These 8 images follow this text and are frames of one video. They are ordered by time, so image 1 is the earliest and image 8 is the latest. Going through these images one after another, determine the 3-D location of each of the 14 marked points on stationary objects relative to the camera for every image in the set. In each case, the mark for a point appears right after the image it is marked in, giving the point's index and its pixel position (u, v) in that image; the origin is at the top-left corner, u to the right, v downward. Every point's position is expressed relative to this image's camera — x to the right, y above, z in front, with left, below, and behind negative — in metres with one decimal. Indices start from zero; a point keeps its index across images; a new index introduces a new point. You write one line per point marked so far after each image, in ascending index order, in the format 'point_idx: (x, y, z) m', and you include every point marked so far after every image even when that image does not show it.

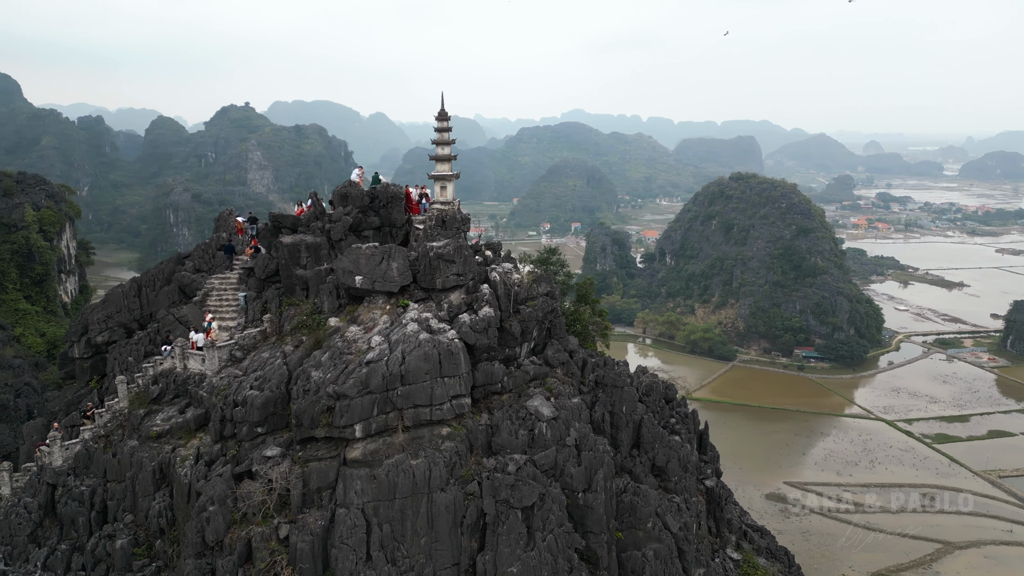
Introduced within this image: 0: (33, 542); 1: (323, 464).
0: (-9.4, -5.0, +14.2) m
1: (-3.3, -3.1, +12.6) m
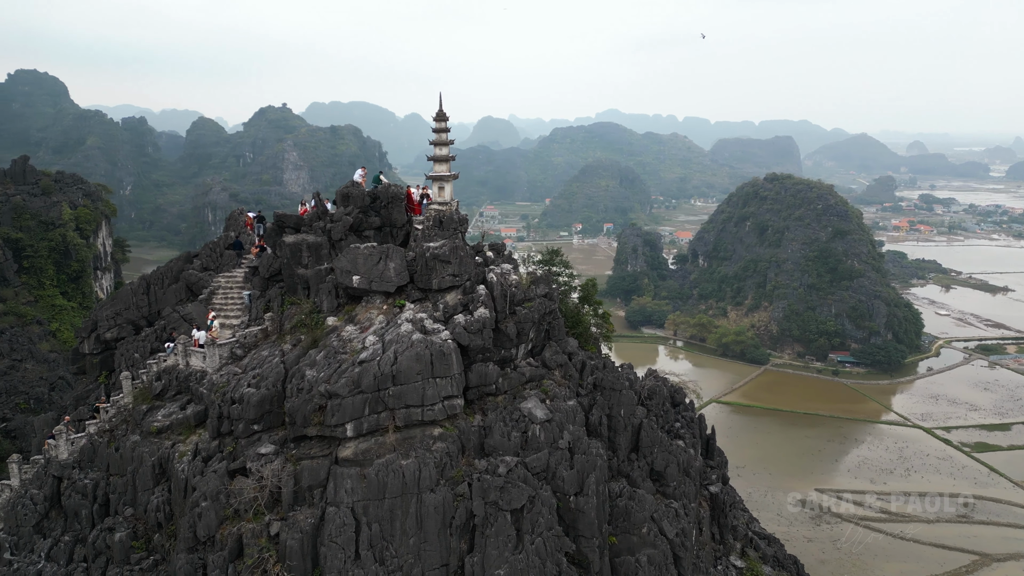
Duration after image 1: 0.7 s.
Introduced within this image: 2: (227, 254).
0: (-9.6, -4.9, +14.5) m
1: (-3.5, -3.1, +12.7) m
2: (-7.2, +0.9, +18.2) m
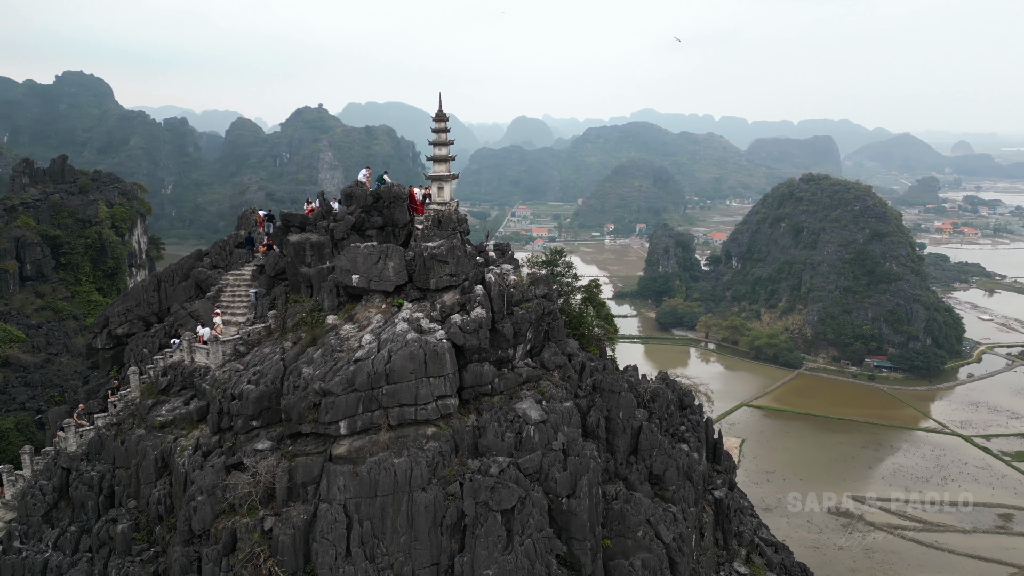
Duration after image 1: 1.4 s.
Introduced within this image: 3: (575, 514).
0: (-9.6, -4.8, +14.9) m
1: (-3.6, -3.1, +12.9) m
2: (-7.1, +0.9, +18.5) m
3: (+1.1, -4.0, +12.9) m
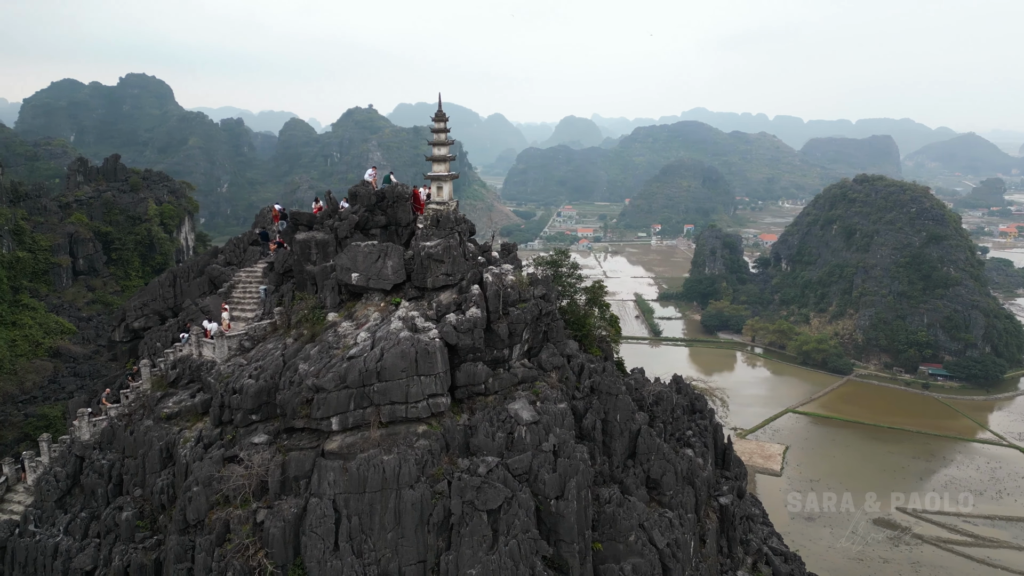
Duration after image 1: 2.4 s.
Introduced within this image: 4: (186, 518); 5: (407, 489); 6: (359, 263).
0: (-9.7, -4.7, +15.5) m
1: (-3.8, -3.0, +13.1) m
2: (-6.9, +1.0, +18.9) m
3: (+0.9, -4.1, +12.9) m
4: (-6.0, -4.2, +13.2) m
5: (-1.8, -3.5, +12.6) m
6: (-3.2, +0.5, +15.0) m
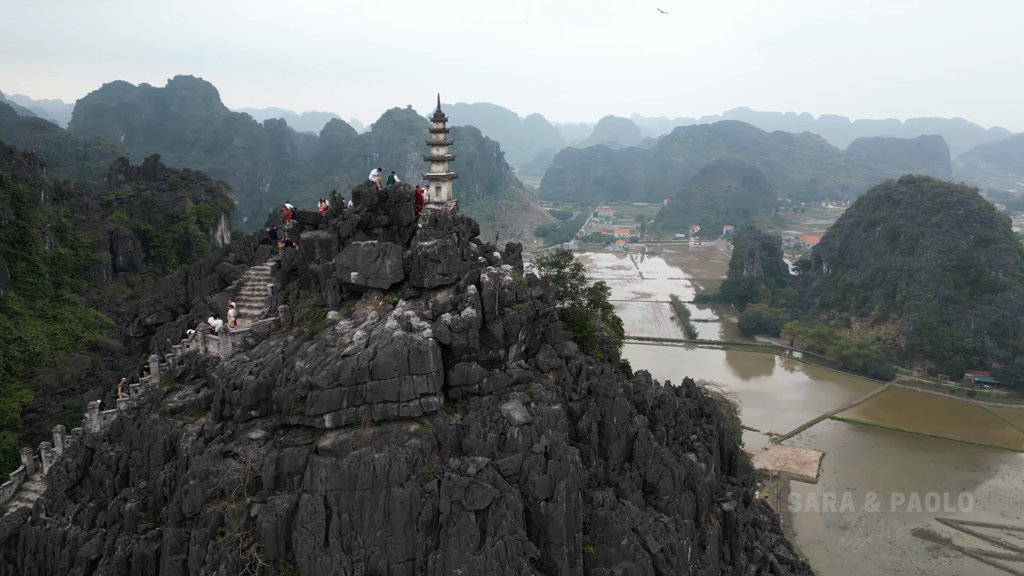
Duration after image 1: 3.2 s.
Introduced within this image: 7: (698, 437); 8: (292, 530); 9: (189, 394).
0: (-9.8, -4.6, +16.0) m
1: (-4.0, -3.0, +13.3) m
2: (-6.7, +1.1, +19.2) m
3: (+0.7, -4.1, +12.8) m
4: (-6.2, -4.2, +13.5) m
5: (-2.0, -3.5, +12.7) m
6: (-3.2, +0.5, +15.1) m
7: (+4.4, -3.6, +17.4) m
8: (-3.9, -4.2, +12.7) m
9: (-7.0, -2.3, +15.7) m
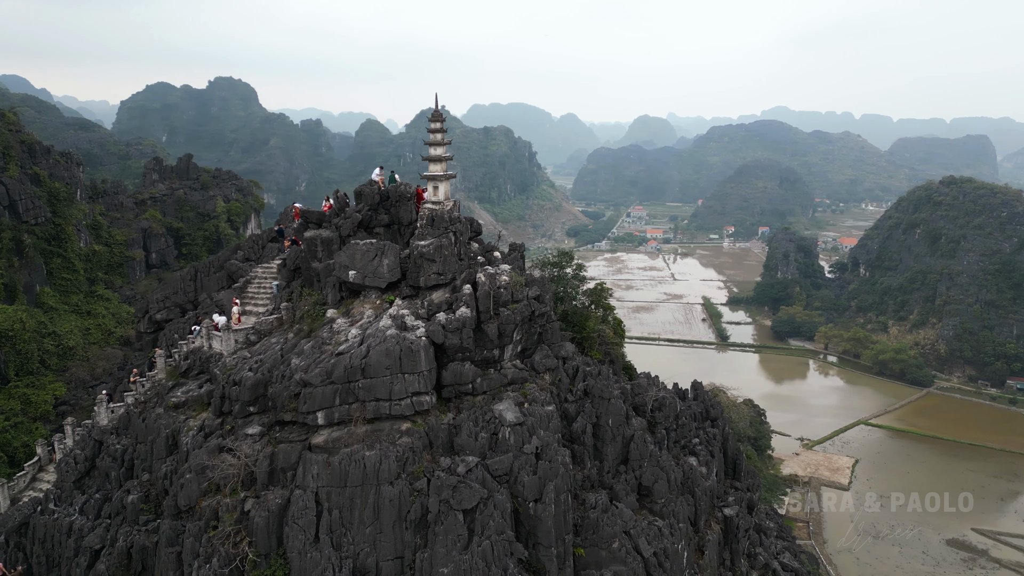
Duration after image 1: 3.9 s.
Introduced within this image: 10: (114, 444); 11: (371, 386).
0: (-9.8, -4.5, +16.4) m
1: (-4.2, -2.9, +13.4) m
2: (-6.6, +1.1, +19.5) m
3: (+0.5, -4.1, +12.8) m
4: (-6.3, -4.1, +13.7) m
5: (-2.2, -3.5, +12.7) m
6: (-3.3, +0.6, +15.2) m
7: (+4.4, -3.6, +17.2) m
8: (-4.1, -4.2, +12.8) m
9: (-7.1, -2.2, +15.9) m
10: (-8.9, -3.5, +16.2) m
11: (-2.6, -1.8, +13.3) m
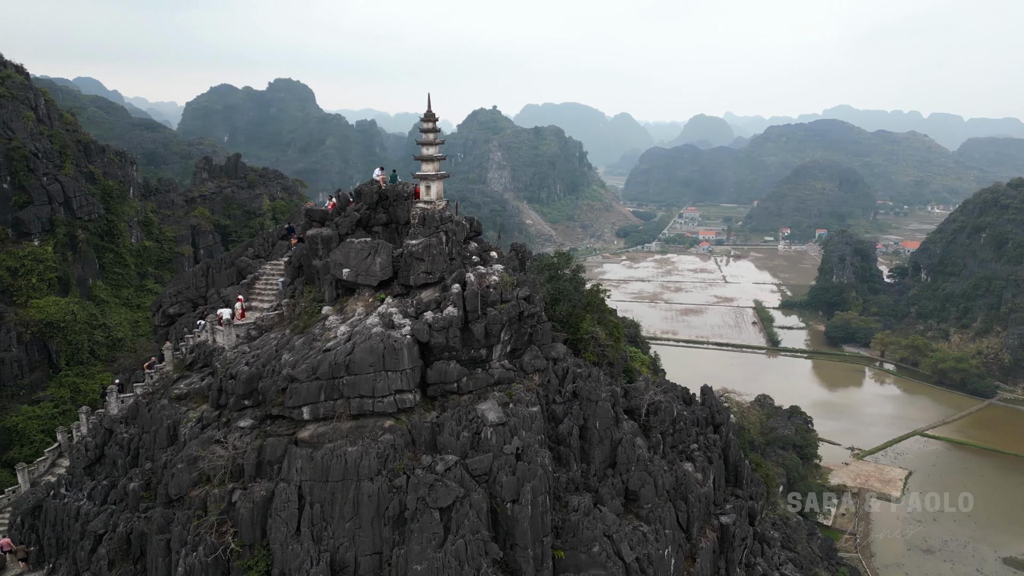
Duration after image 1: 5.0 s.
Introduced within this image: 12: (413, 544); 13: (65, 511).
0: (-10.0, -4.4, +17.0) m
1: (-4.5, -2.9, +13.7) m
2: (-6.5, +1.2, +19.9) m
3: (+0.1, -4.1, +12.7) m
4: (-6.7, -4.0, +14.2) m
5: (-2.6, -3.4, +12.9) m
6: (-3.5, +0.6, +15.4) m
7: (+4.3, -3.7, +16.9) m
8: (-4.5, -4.1, +13.1) m
9: (-7.2, -2.1, +16.4) m
10: (-9.1, -3.4, +16.8) m
11: (-2.9, -1.8, +13.4) m
12: (-1.7, -4.4, +12.5) m
13: (-10.0, -5.0, +16.2) m
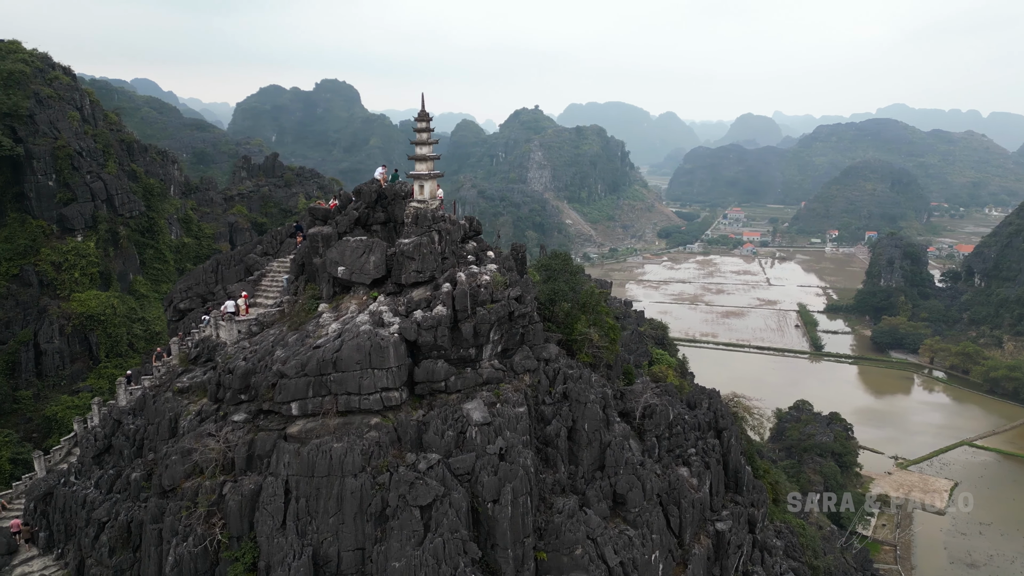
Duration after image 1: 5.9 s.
0: (-10.1, -4.3, +17.6) m
1: (-4.8, -2.8, +13.9) m
2: (-6.3, +1.3, +20.2) m
3: (-0.2, -4.1, +12.7) m
4: (-6.9, -3.9, +14.5) m
5: (-3.0, -3.4, +13.0) m
6: (-3.6, +0.7, +15.6) m
7: (+4.2, -3.7, +16.6) m
8: (-4.8, -4.1, +13.3) m
9: (-7.3, -2.0, +16.8) m
10: (-9.2, -3.3, +17.3) m
11: (-3.2, -1.7, +13.6) m
12: (-2.1, -4.4, +12.6) m
13: (-10.2, -4.9, +16.7) m
